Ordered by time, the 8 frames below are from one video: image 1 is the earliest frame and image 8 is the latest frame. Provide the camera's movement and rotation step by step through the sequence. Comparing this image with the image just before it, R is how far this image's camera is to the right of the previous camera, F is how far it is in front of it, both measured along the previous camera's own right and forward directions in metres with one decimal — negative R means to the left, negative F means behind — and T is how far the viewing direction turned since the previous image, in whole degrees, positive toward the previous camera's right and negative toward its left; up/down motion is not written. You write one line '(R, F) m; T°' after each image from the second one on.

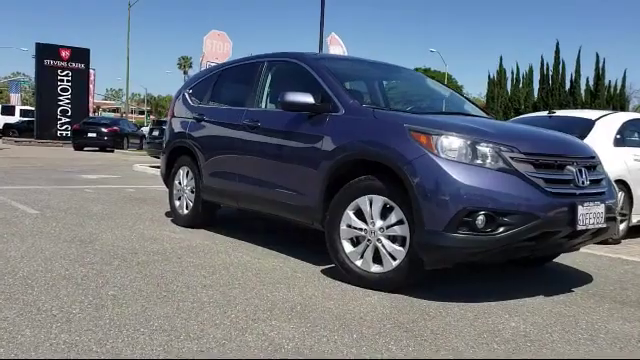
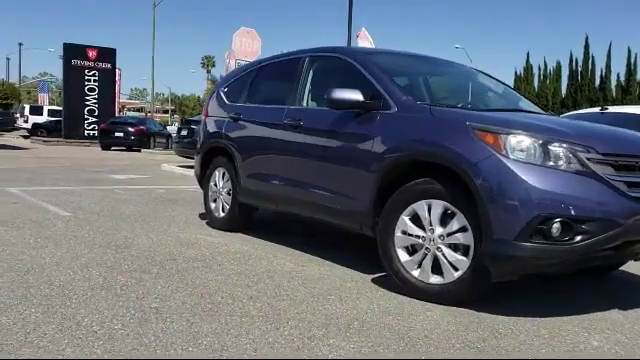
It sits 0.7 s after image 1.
(-0.2, +0.3) m; -2°
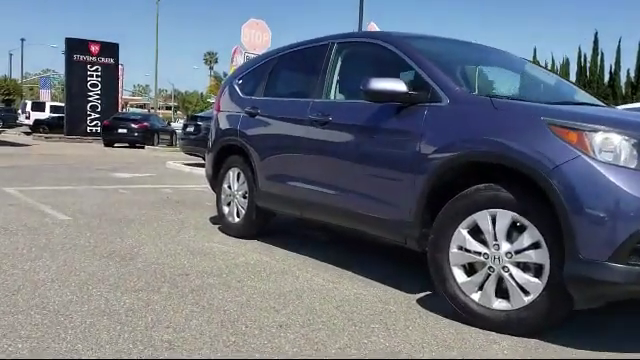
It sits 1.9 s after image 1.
(-0.3, +0.7) m; 0°
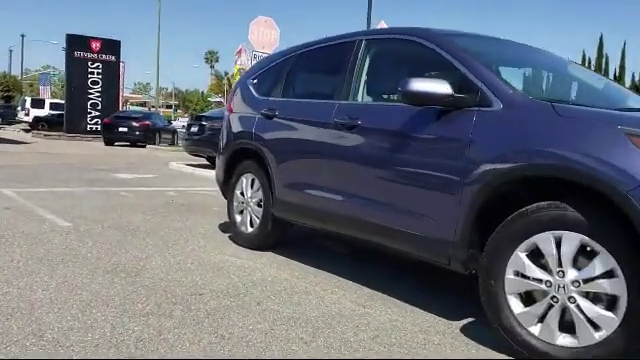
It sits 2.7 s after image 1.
(-0.2, +0.5) m; 0°
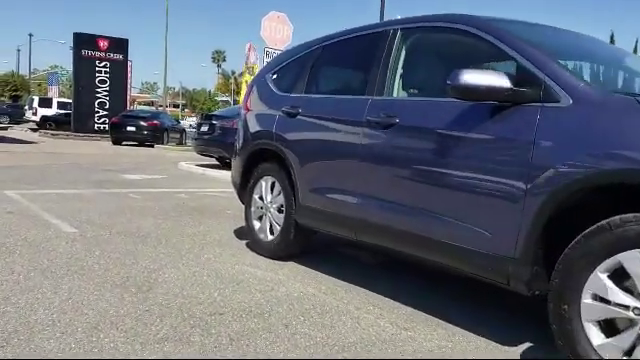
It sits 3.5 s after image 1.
(-0.2, +0.5) m; -1°
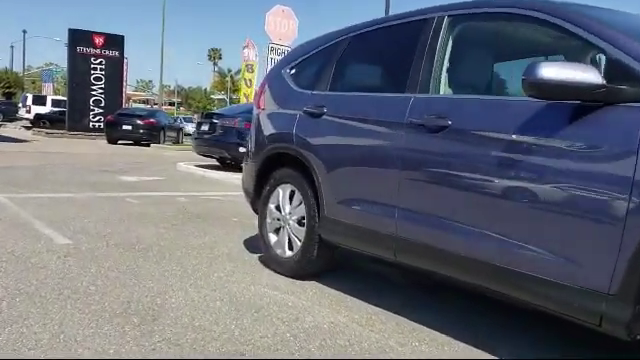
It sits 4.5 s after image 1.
(-0.3, +0.6) m; 0°
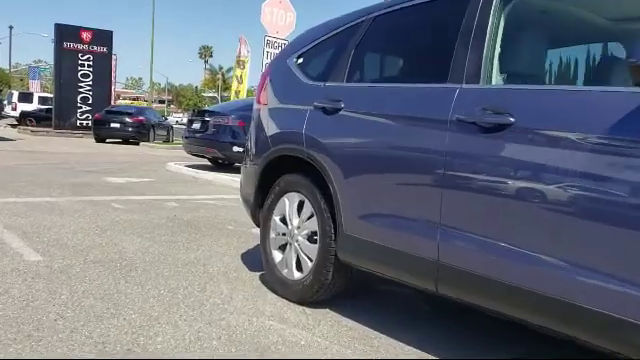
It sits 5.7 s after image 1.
(-0.2, +0.8) m; +1°
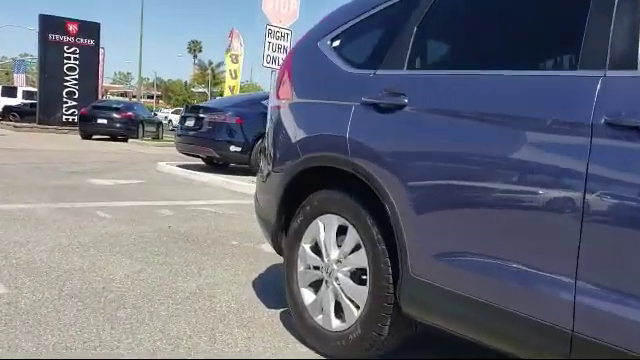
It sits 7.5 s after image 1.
(-0.3, +1.0) m; +1°
